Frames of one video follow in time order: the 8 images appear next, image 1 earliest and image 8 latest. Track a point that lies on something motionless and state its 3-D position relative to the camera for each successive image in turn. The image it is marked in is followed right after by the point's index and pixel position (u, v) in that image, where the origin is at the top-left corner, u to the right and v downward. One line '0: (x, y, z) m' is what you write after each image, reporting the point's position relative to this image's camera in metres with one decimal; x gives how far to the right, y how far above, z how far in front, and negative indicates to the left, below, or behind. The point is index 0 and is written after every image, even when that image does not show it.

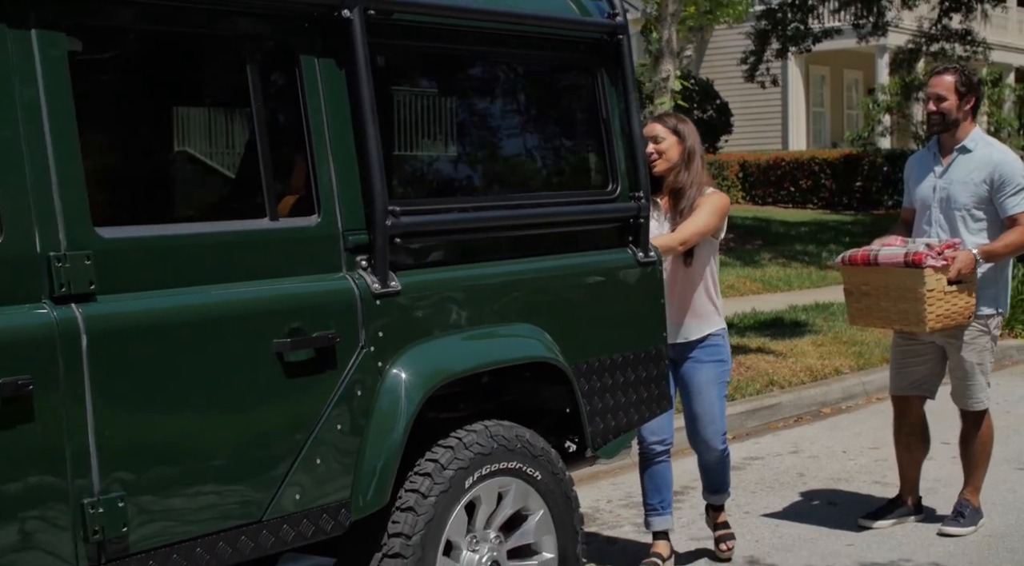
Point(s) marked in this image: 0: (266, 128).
0: (-0.7, +0.5, +4.0) m
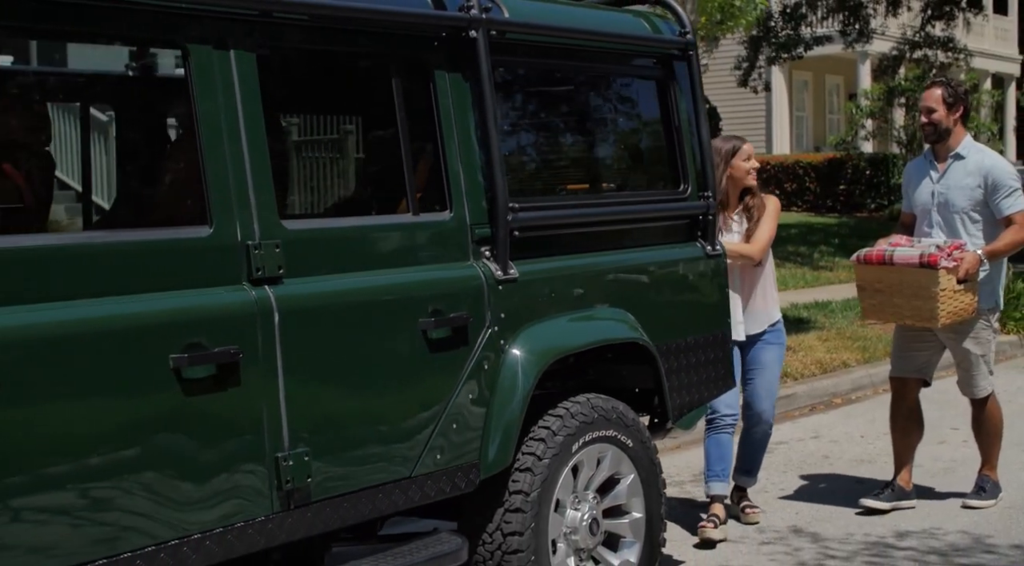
0: (-0.3, +0.5, +4.5) m
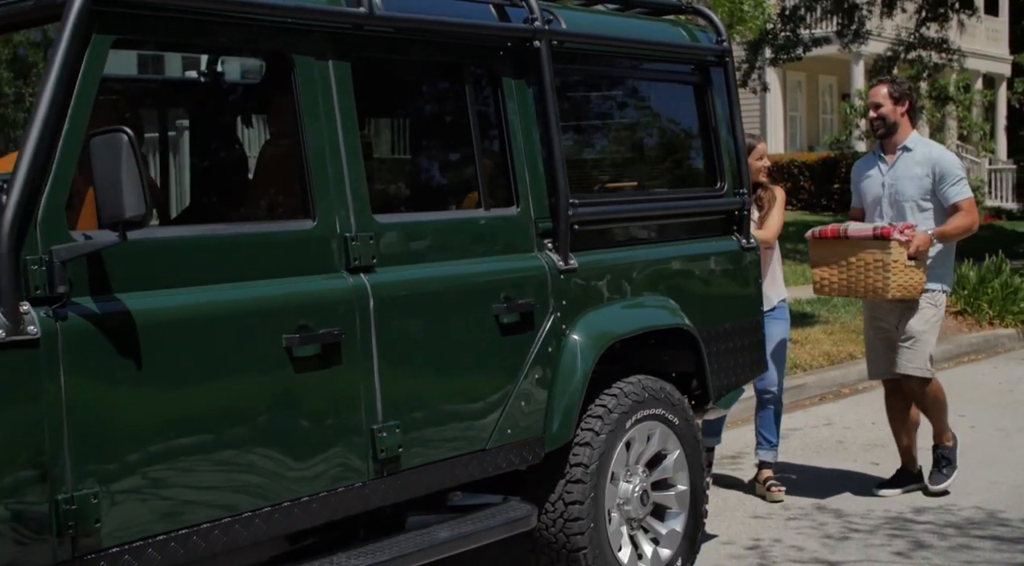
0: (-0.1, +0.5, +5.0) m
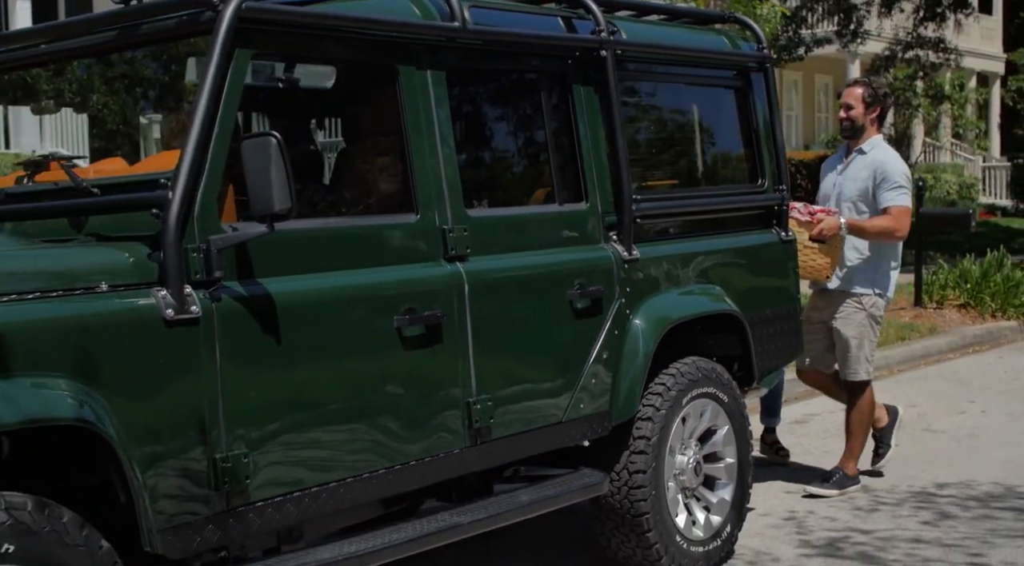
0: (+0.2, +0.6, +5.4) m
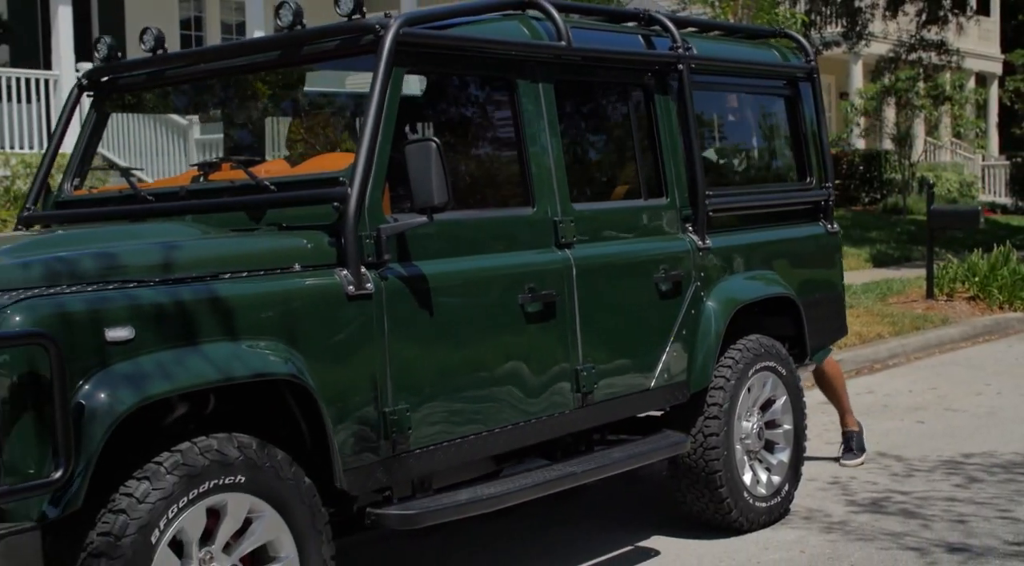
0: (+0.6, +0.6, +6.2) m
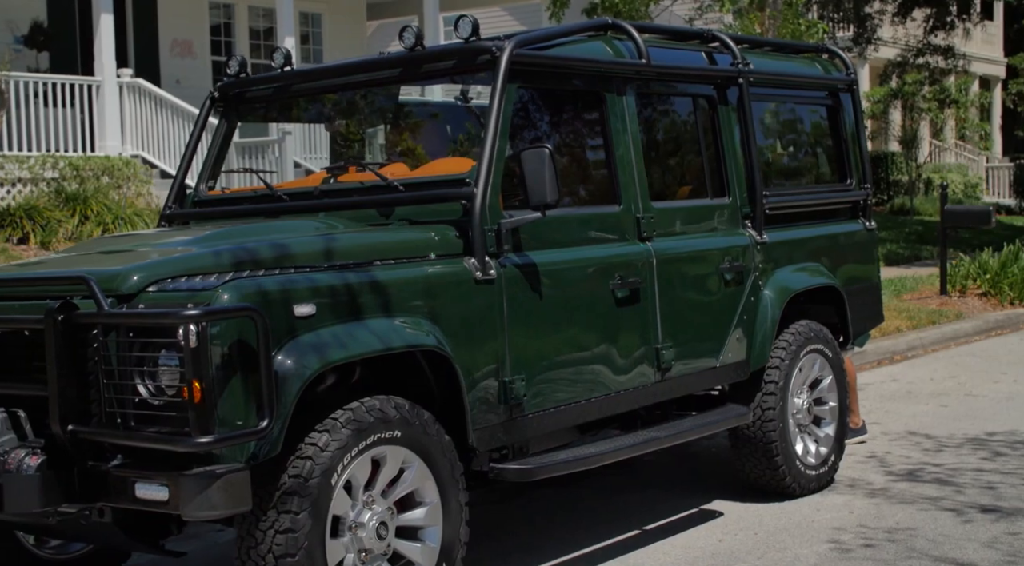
0: (+1.0, +0.7, +7.0) m
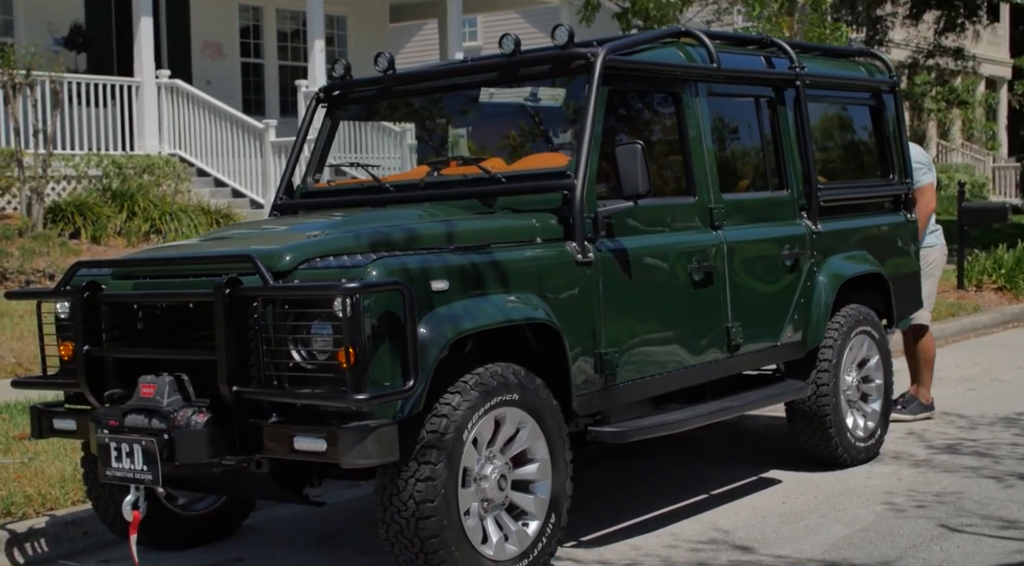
0: (+1.4, +0.8, +7.6) m
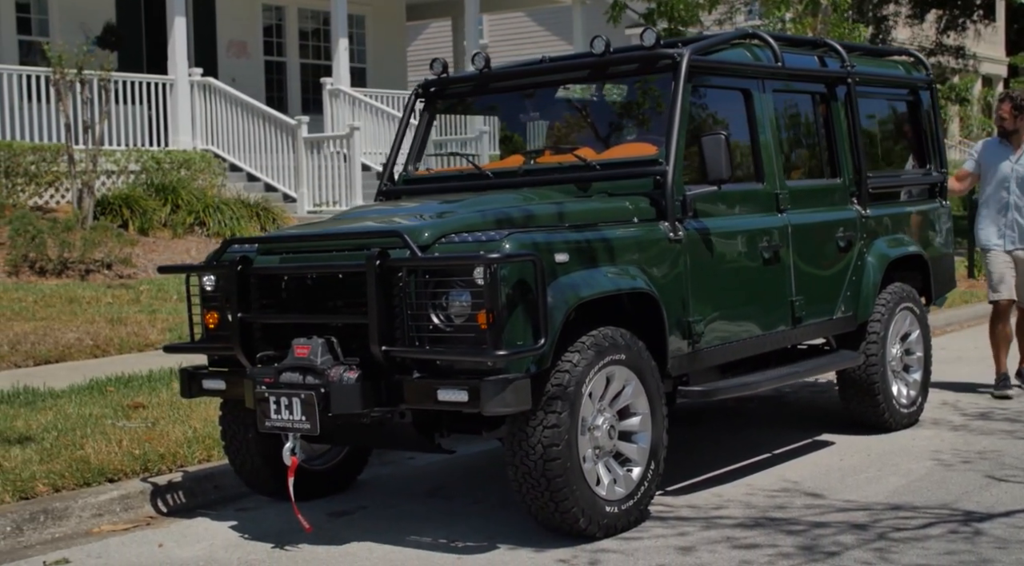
0: (+1.9, +0.9, +8.3) m
